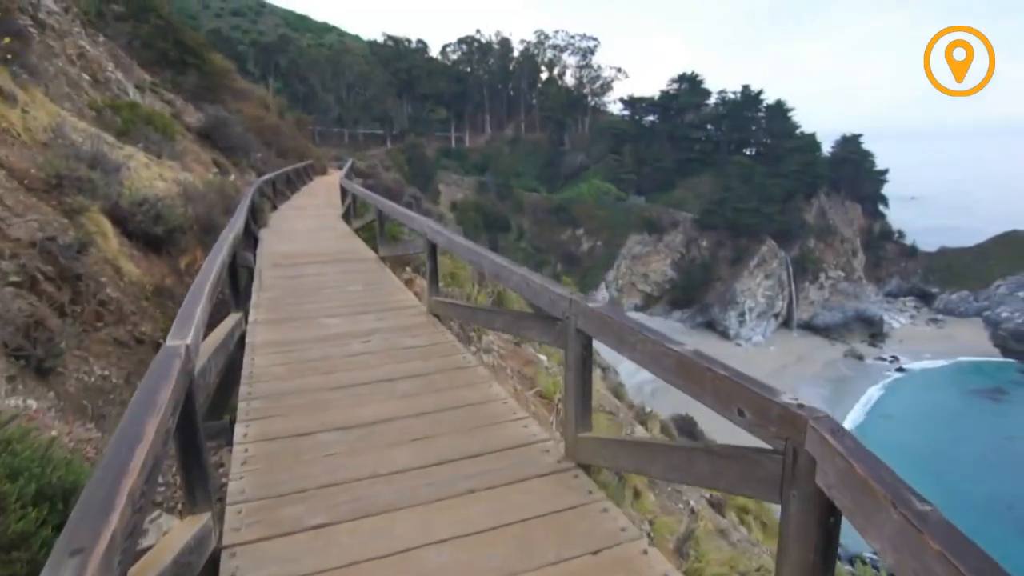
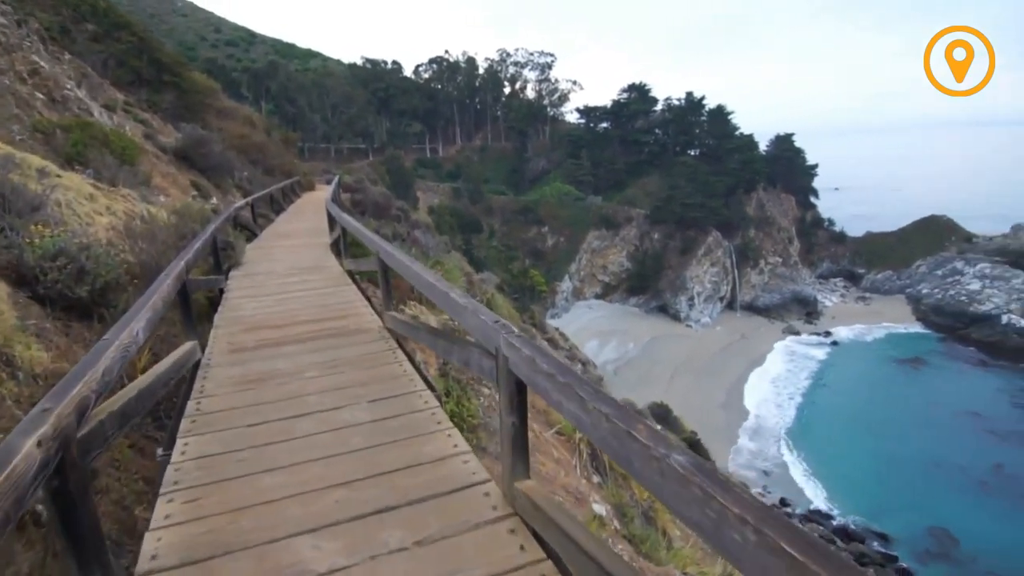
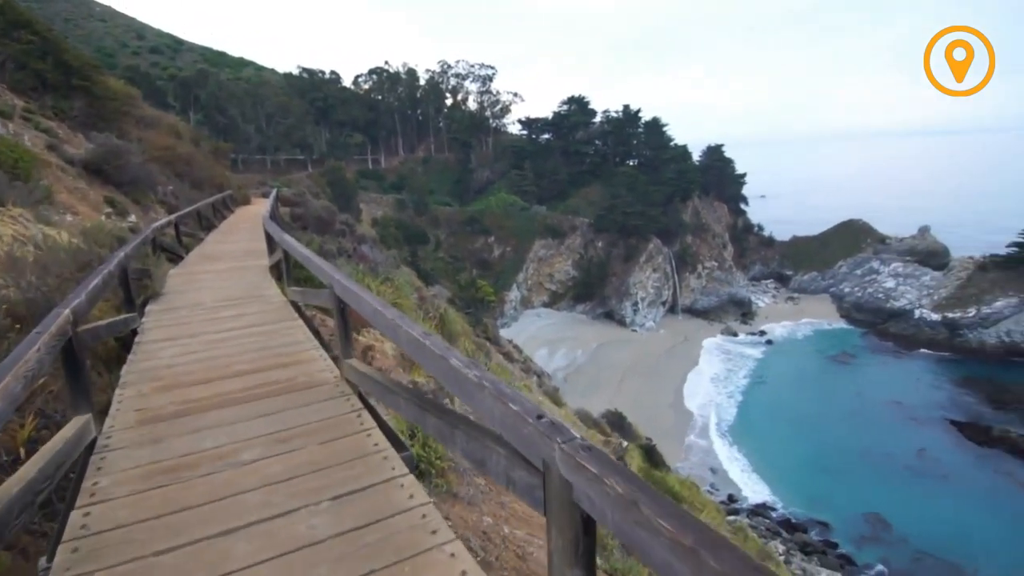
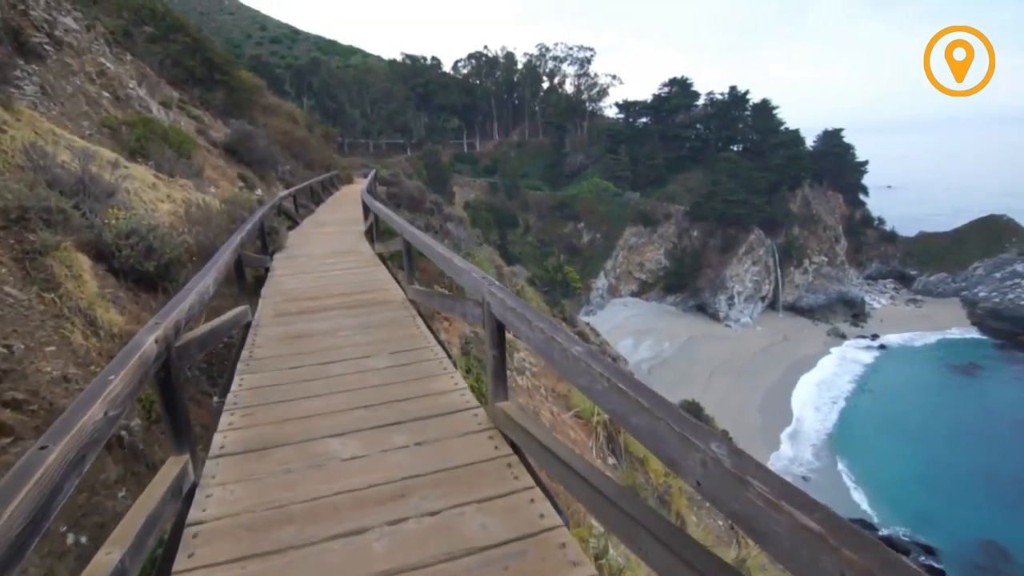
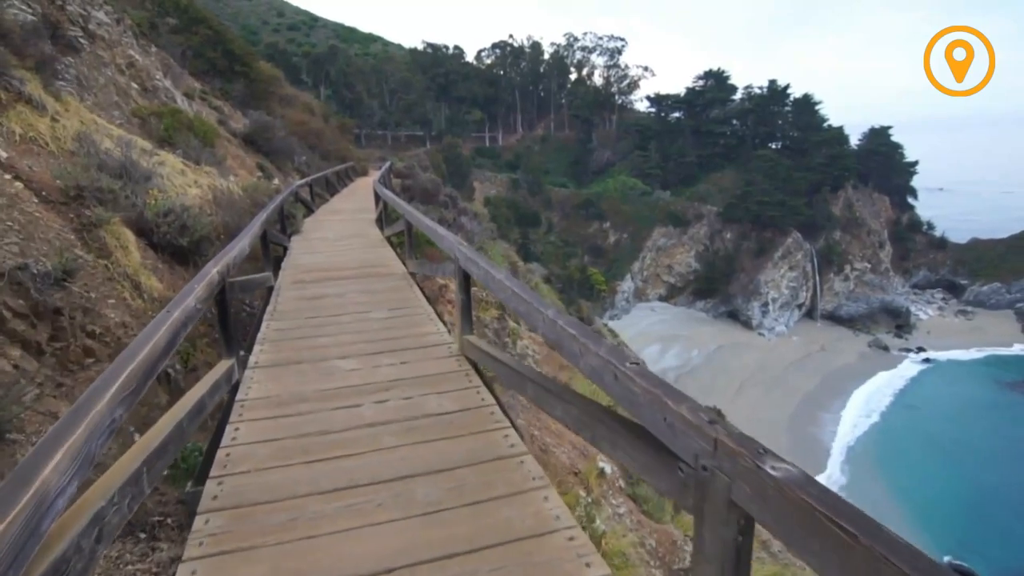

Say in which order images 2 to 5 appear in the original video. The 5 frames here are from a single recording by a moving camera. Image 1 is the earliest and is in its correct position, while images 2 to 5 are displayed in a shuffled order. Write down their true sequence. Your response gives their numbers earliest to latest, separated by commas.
5, 4, 2, 3
